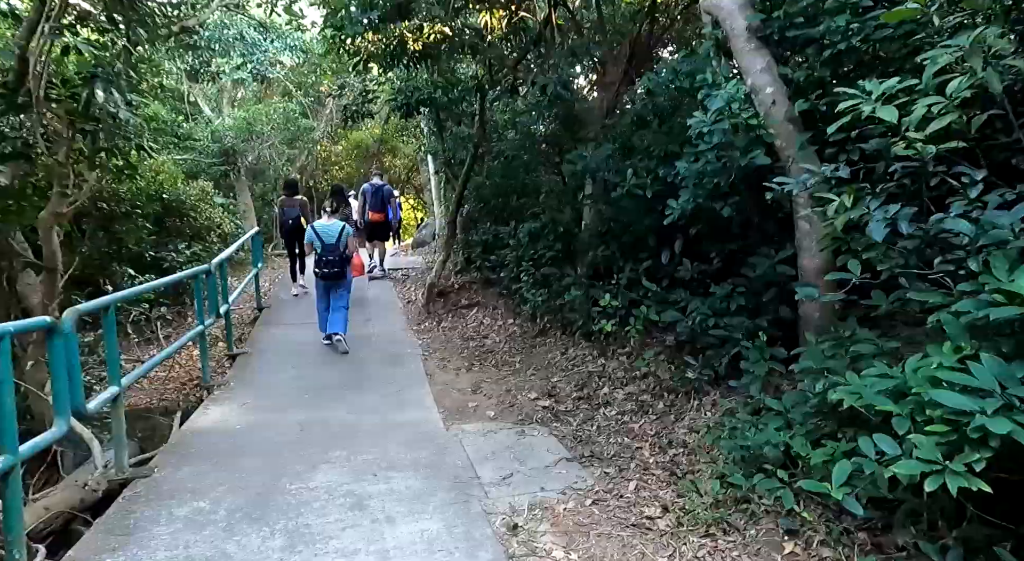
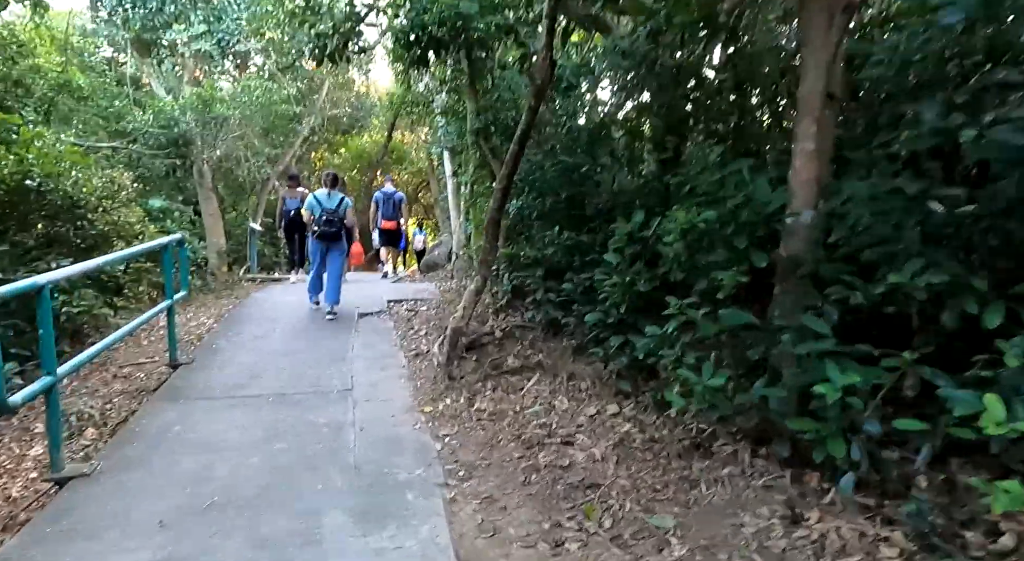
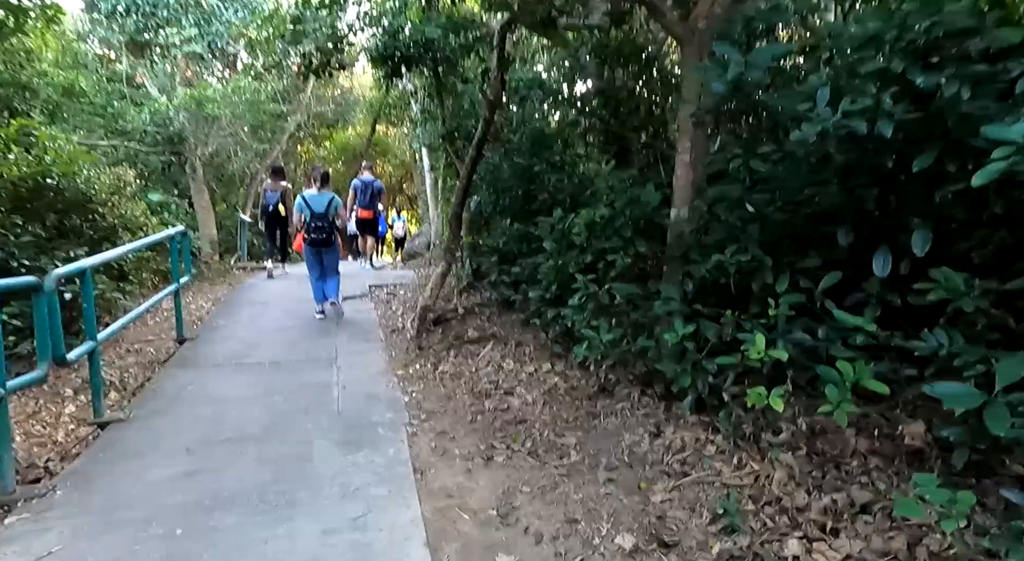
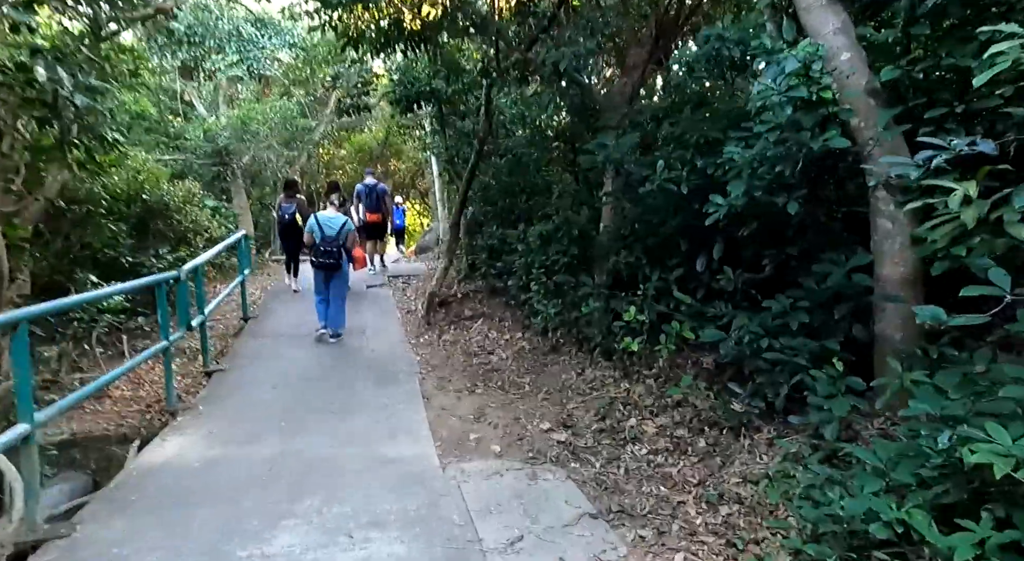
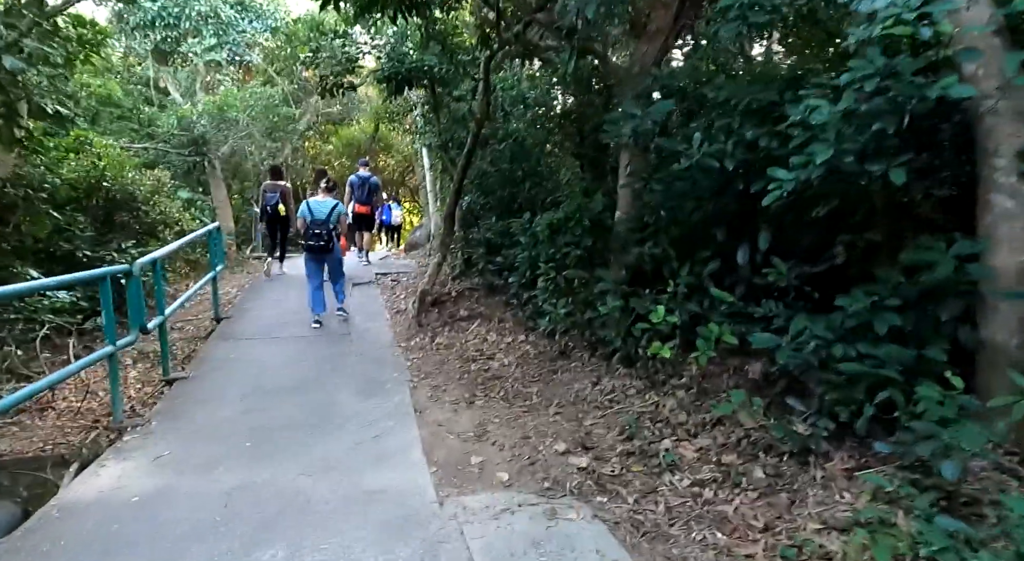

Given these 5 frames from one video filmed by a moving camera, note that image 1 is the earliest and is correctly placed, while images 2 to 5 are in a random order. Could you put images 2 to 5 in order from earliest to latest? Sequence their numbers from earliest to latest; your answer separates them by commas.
4, 5, 3, 2
